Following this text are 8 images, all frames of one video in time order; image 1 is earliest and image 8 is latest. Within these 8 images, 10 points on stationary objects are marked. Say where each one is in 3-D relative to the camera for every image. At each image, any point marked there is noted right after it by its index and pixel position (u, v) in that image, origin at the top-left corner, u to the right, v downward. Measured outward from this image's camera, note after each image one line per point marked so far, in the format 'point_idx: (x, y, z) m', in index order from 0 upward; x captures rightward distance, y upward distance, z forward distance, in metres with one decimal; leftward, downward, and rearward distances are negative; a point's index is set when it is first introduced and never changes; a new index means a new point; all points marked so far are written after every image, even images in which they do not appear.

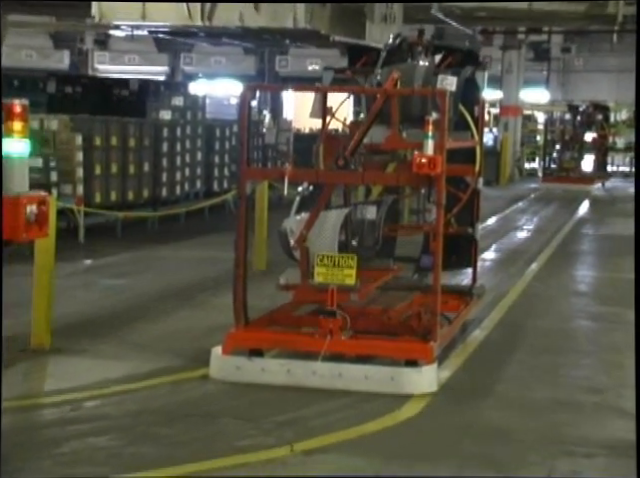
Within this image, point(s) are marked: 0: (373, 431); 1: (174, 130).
0: (+0.3, -1.2, +6.3) m
1: (-2.4, +1.8, +18.7) m
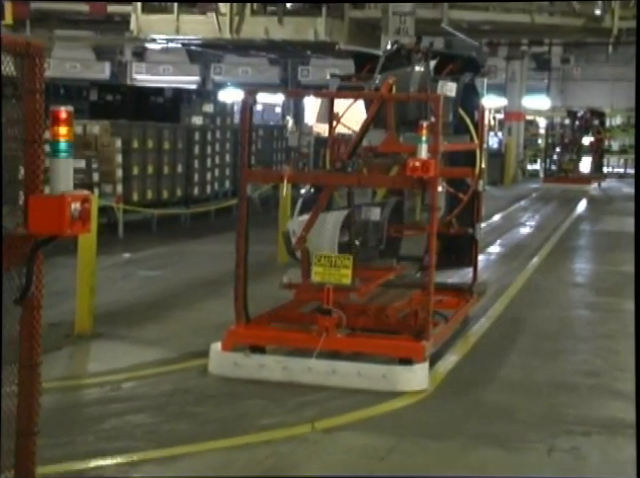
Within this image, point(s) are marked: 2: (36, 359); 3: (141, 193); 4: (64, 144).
0: (+0.4, -1.1, +6.9) m
1: (-2.0, +1.9, +19.2) m
2: (-1.4, -0.6, +4.9) m
3: (-2.8, +0.8, +17.1) m
4: (-1.2, +0.4, +4.5) m
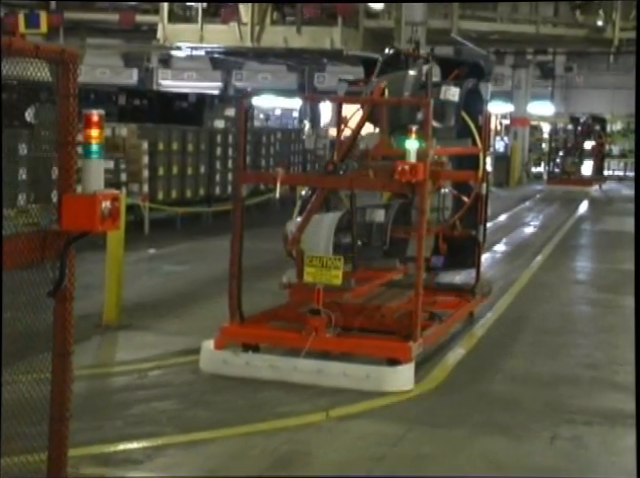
0: (+0.5, -1.1, +7.2) m
1: (-1.7, +1.9, +19.6) m
2: (-1.3, -0.6, +5.3) m
3: (-2.6, +0.8, +17.5) m
4: (-1.1, +0.5, +4.8) m
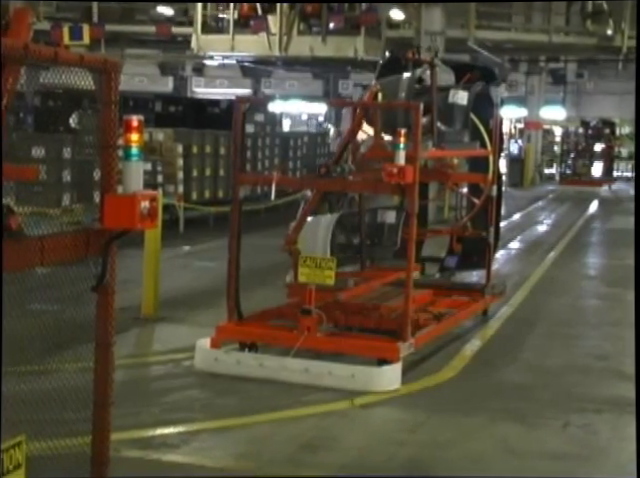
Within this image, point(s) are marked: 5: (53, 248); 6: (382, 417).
0: (+0.7, -1.1, +7.6) m
1: (-1.3, +1.9, +20.0) m
2: (-1.2, -0.6, +5.7) m
3: (-2.2, +0.8, +18.0) m
4: (-1.0, +0.5, +5.3) m
5: (-1.4, -0.1, +5.3) m
6: (+0.4, -1.2, +7.0) m
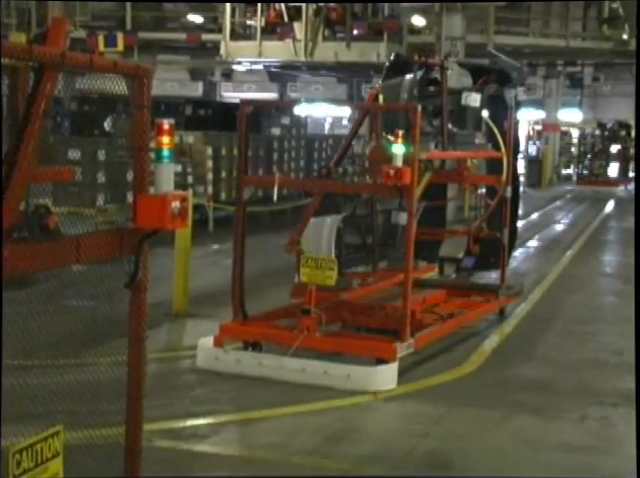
0: (+0.9, -1.1, +7.8) m
1: (-0.8, +1.9, +20.3) m
2: (-1.0, -0.6, +6.0) m
3: (-1.7, +0.8, +18.3) m
4: (-0.8, +0.5, +5.5) m
5: (-1.3, 0.0, +5.6) m
6: (+0.6, -1.2, +7.3) m
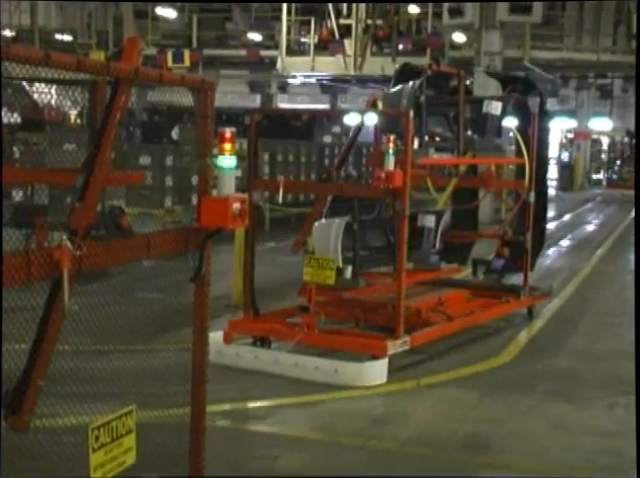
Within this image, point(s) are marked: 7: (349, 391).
0: (+1.3, -1.1, +8.4) m
1: (+0.2, +1.9, +21.0) m
2: (-0.7, -0.5, +6.6) m
3: (-0.8, +0.8, +18.9) m
4: (-0.5, +0.5, +6.2) m
5: (-1.0, 0.0, +6.3) m
6: (+1.0, -1.2, +7.8) m
7: (+0.2, -1.2, +8.0) m
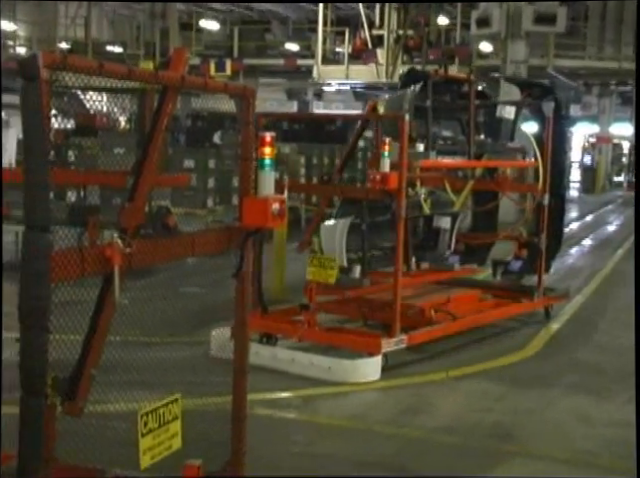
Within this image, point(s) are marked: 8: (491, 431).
0: (+1.6, -1.1, +8.8) m
1: (+0.8, +1.9, +21.4) m
2: (-0.5, -0.5, +7.1) m
3: (-0.3, +0.8, +19.4) m
4: (-0.3, +0.5, +6.6) m
5: (-0.8, 0.0, +6.8) m
6: (+1.2, -1.2, +8.2) m
7: (+0.5, -1.2, +8.4) m
8: (+1.3, -1.4, +7.6) m
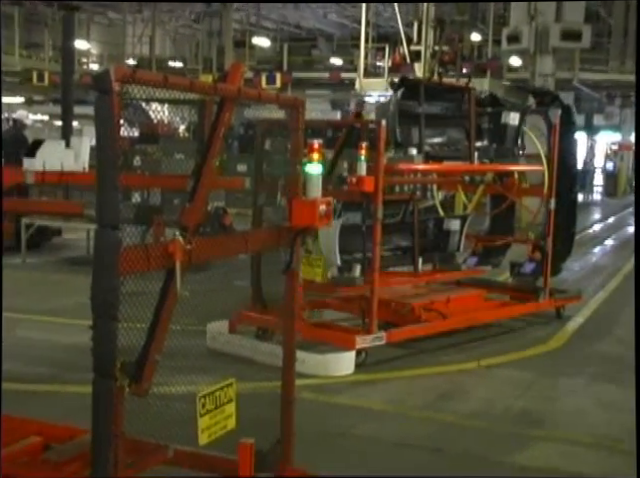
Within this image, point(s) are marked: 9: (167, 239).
0: (+1.9, -1.1, +9.4) m
1: (+1.6, +1.8, +22.1) m
2: (-0.2, -0.5, +7.8) m
3: (+0.4, +0.7, +20.1) m
4: (0.0, +0.5, +7.3) m
5: (-0.5, 0.0, +7.5) m
6: (+1.6, -1.2, +8.9) m
7: (+0.8, -1.2, +9.1) m
8: (+1.6, -1.4, +8.3) m
9: (-1.0, 0.0, +6.9) m
